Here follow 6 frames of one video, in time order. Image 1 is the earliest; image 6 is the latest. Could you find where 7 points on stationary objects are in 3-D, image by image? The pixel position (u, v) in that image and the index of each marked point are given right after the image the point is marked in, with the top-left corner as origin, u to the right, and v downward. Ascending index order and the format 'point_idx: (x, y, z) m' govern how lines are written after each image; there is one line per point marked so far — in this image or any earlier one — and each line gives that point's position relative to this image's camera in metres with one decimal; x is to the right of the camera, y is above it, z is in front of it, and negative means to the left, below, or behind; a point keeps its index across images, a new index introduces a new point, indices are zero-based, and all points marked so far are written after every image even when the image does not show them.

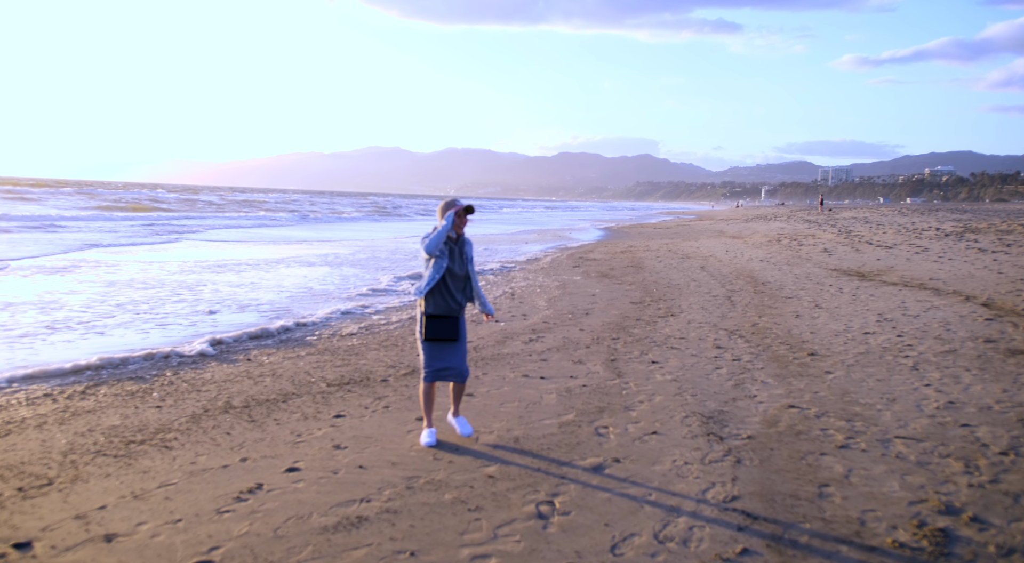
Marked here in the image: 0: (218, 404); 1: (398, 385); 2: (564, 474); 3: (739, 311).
0: (-2.2, -0.9, +5.4) m
1: (-1.0, -0.9, +6.3) m
2: (+0.3, -1.1, +4.1) m
3: (+3.5, -0.5, +11.3) m
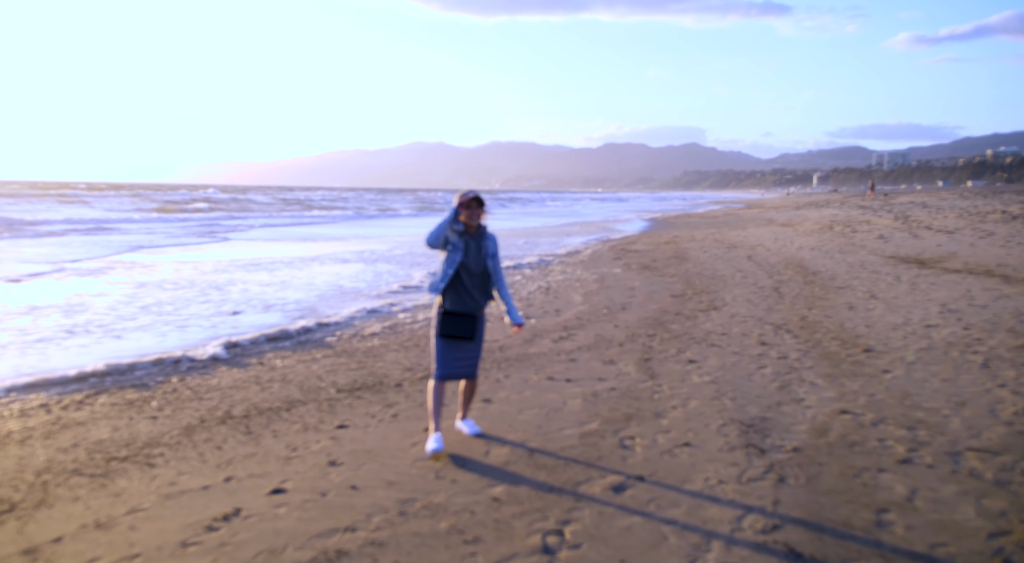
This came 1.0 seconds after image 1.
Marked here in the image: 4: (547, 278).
0: (-2.0, -0.9, +5.1) m
1: (-0.8, -0.9, +5.9) m
2: (+0.3, -1.0, +3.6) m
3: (+4.0, -0.3, +10.6) m
4: (+0.8, +0.1, +15.7) m
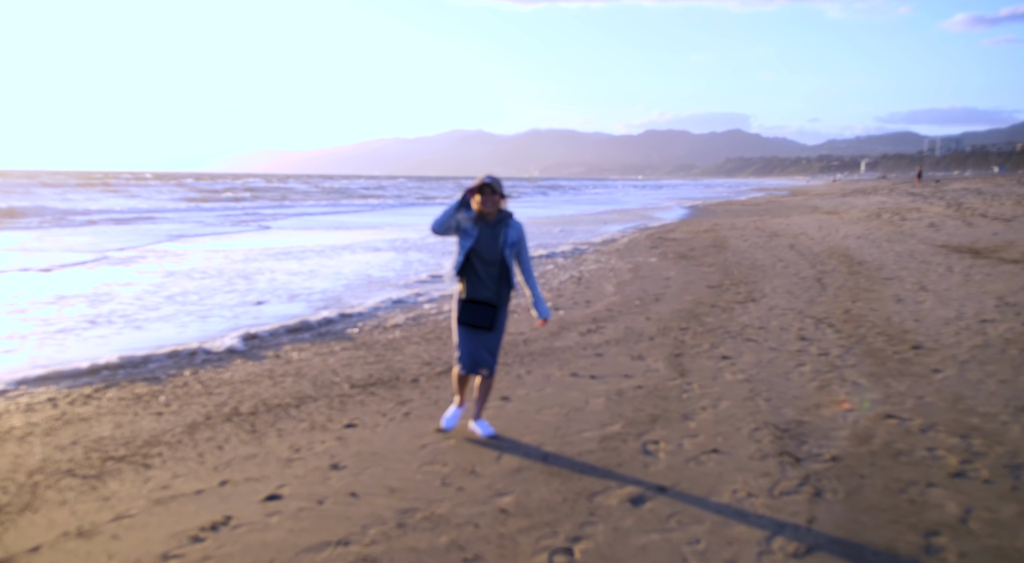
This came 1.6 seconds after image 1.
0: (-1.9, -0.9, +4.9) m
1: (-0.6, -0.8, +5.6) m
2: (+0.4, -1.0, +3.3) m
3: (+4.3, -0.2, +10.1) m
4: (+1.4, +0.3, +15.4) m
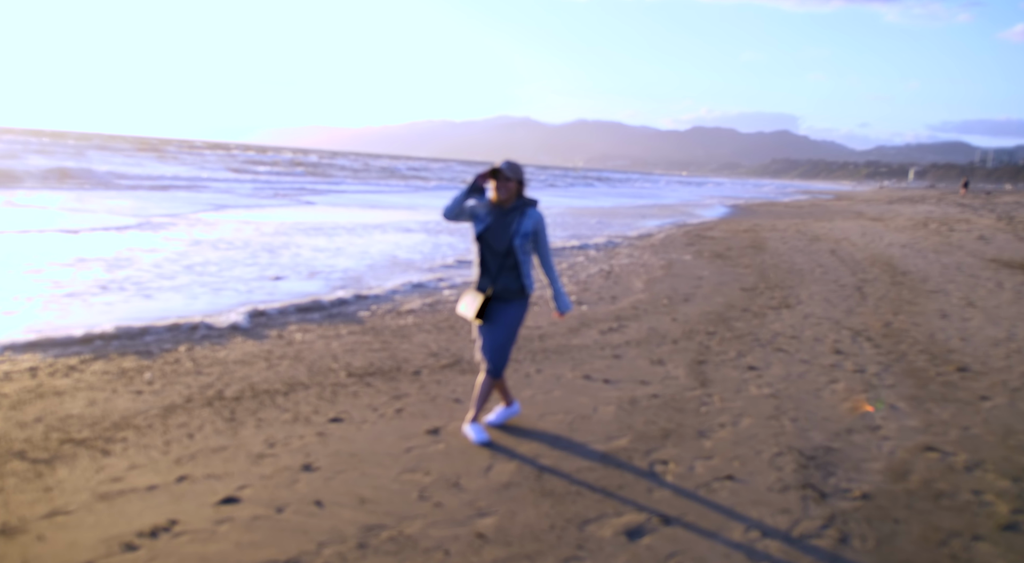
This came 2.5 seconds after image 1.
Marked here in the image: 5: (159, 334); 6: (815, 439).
0: (-1.9, -0.7, +4.7) m
1: (-0.6, -0.7, +5.3) m
2: (+0.3, -1.0, +2.9) m
3: (+4.6, -0.3, +9.6) m
4: (+2.0, +0.4, +14.9) m
5: (-3.0, -0.4, +6.3) m
6: (+1.7, -0.9, +4.2) m
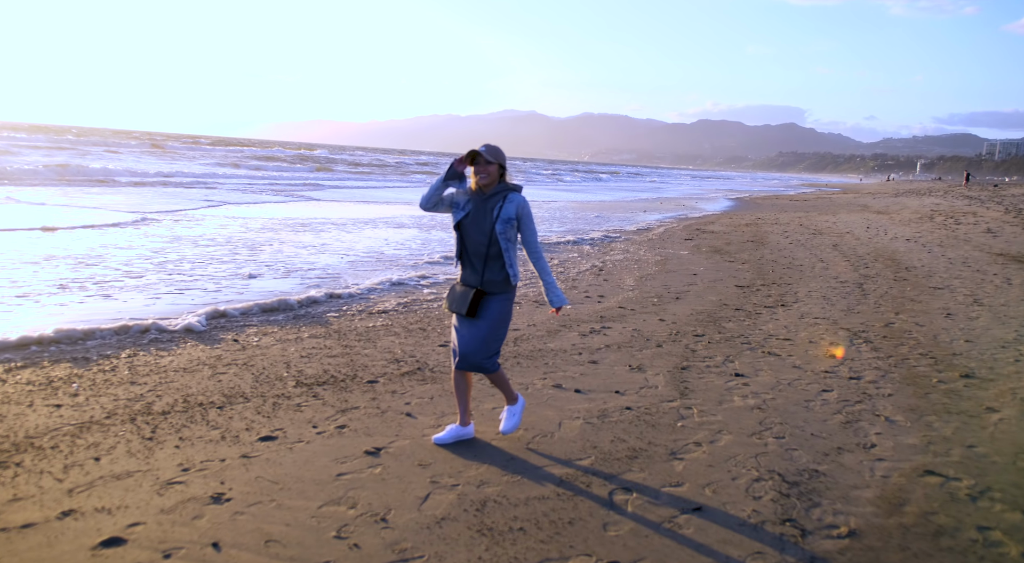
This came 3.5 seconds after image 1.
0: (-2.2, -0.7, +4.2) m
1: (-0.8, -0.7, +4.8) m
2: (0.0, -1.0, +2.5) m
3: (+4.4, -0.3, +9.1) m
4: (+1.8, +0.5, +14.4) m
5: (-3.2, -0.4, +5.9) m
6: (+1.5, -0.9, +3.8) m
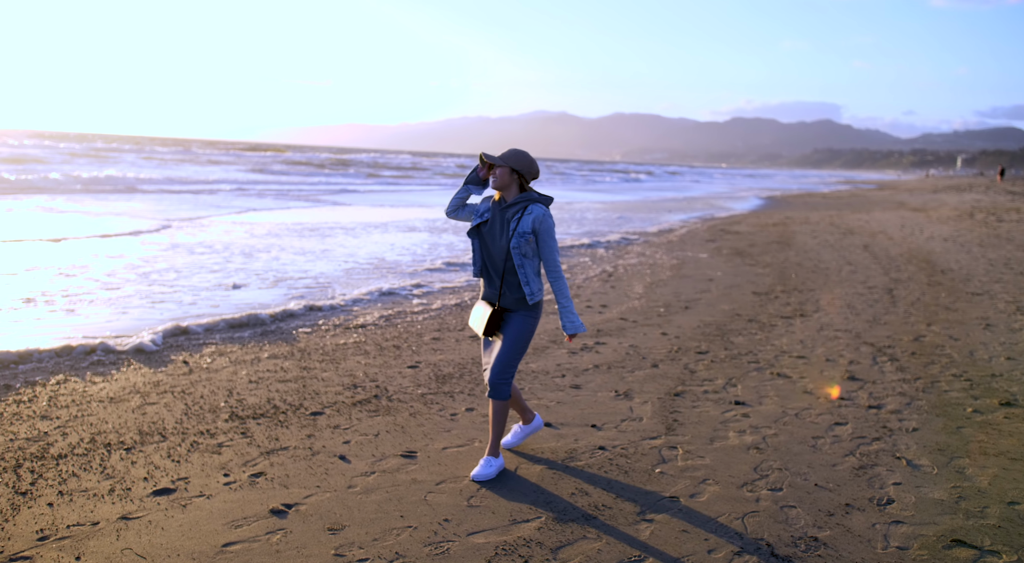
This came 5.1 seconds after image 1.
0: (-2.4, -0.8, +3.7) m
1: (-1.1, -0.8, +4.3) m
2: (-0.3, -1.1, +1.9) m
3: (+4.3, -0.4, +8.3) m
4: (+1.9, +0.4, +13.7) m
5: (-3.4, -0.6, +5.4) m
6: (+1.2, -1.0, +3.1) m
